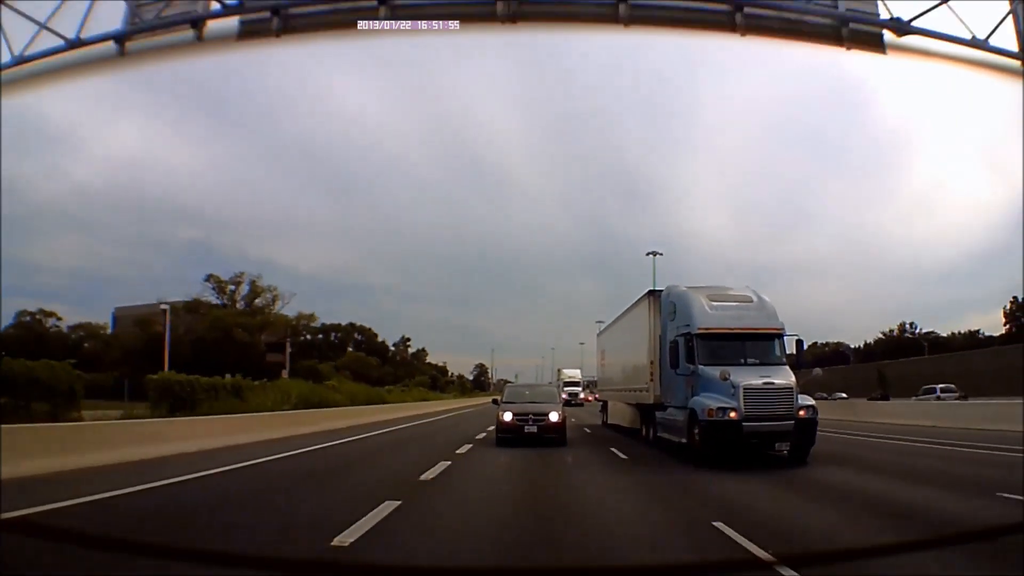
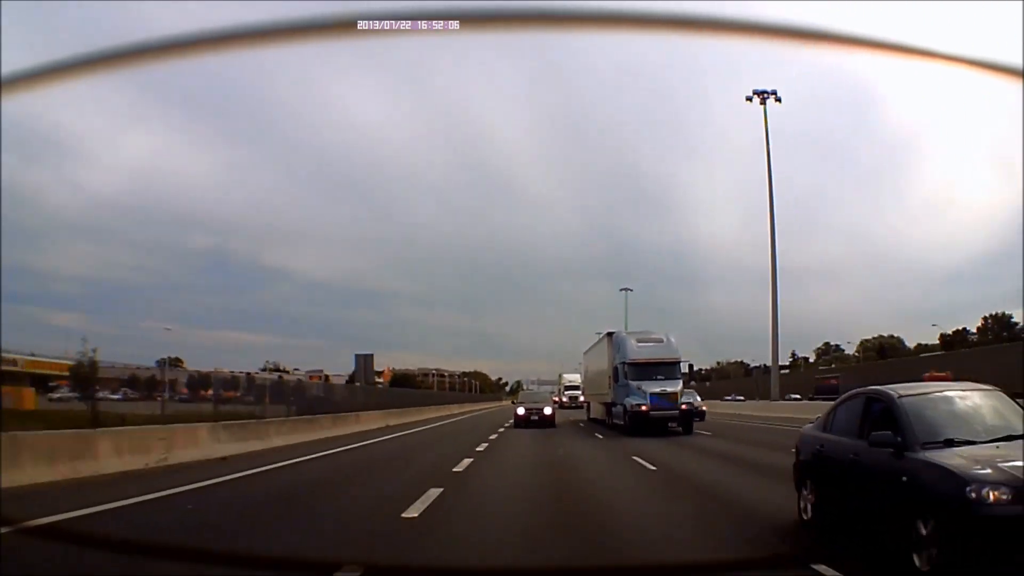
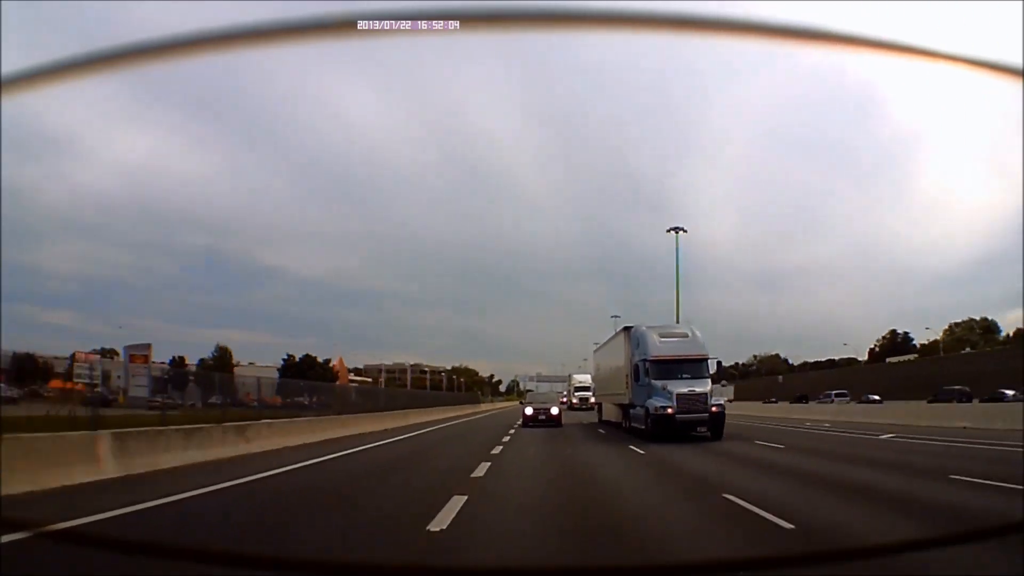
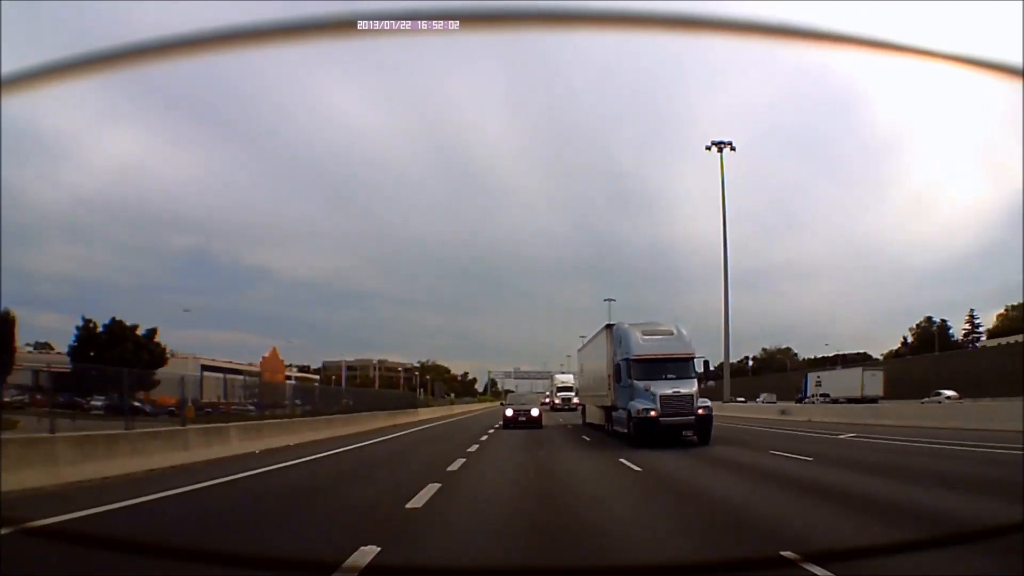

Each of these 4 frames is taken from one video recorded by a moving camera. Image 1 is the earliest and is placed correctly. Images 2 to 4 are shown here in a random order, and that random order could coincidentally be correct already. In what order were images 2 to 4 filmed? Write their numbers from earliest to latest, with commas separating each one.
4, 3, 2
